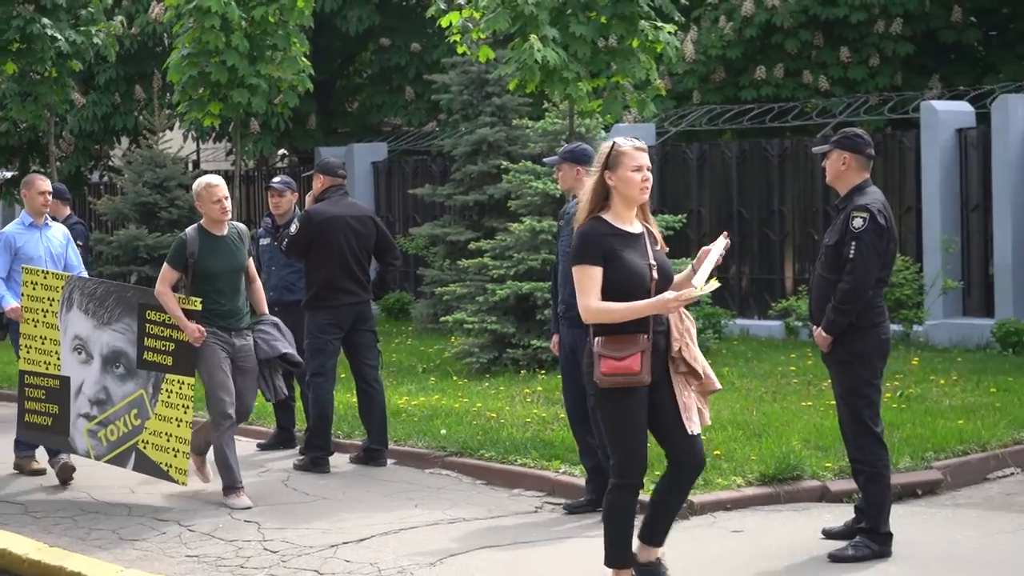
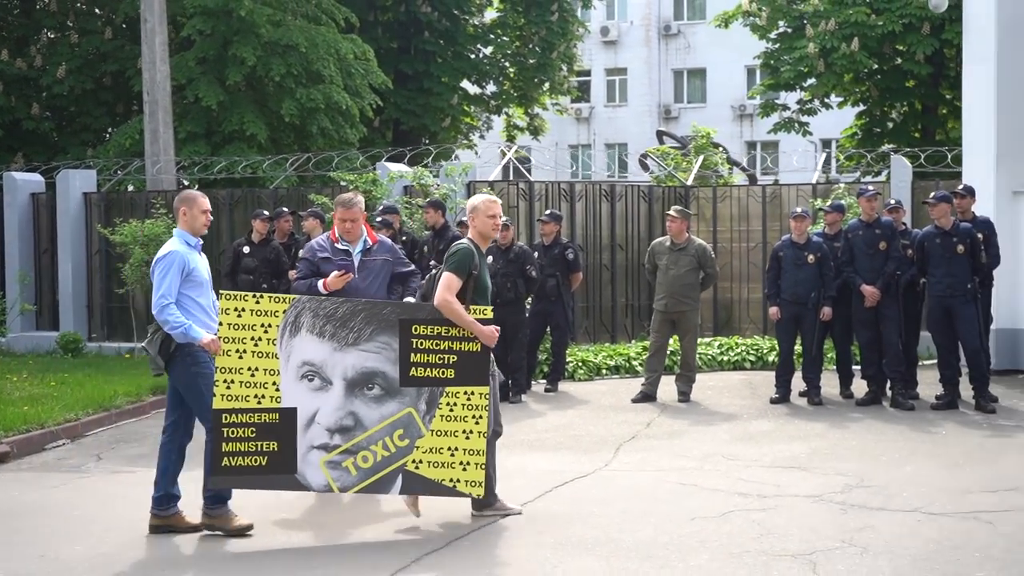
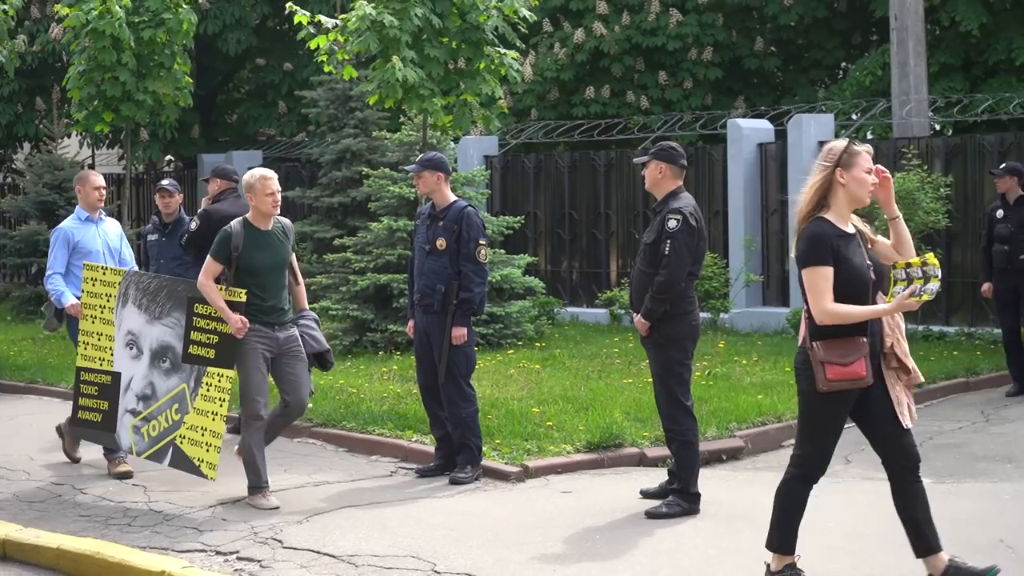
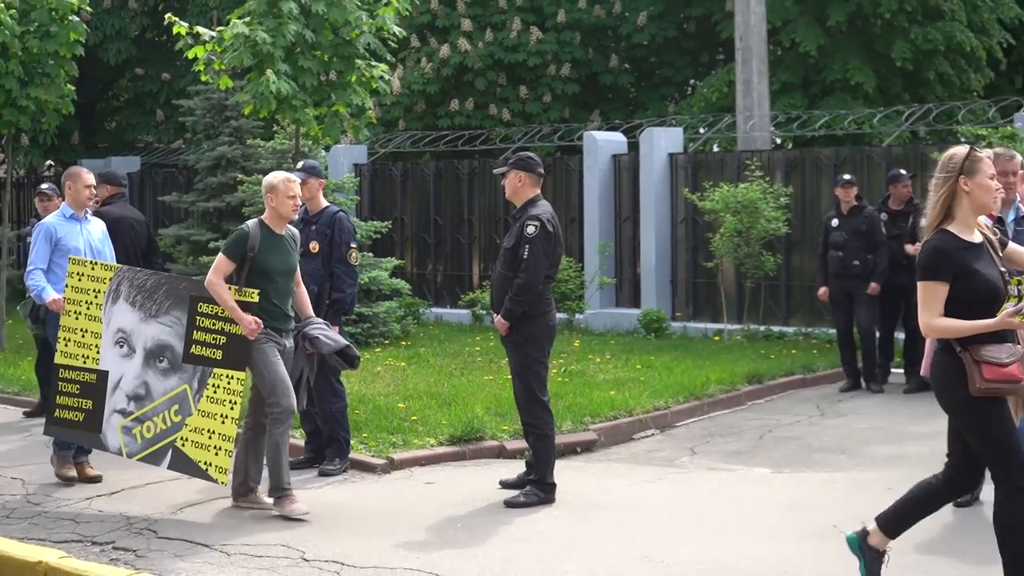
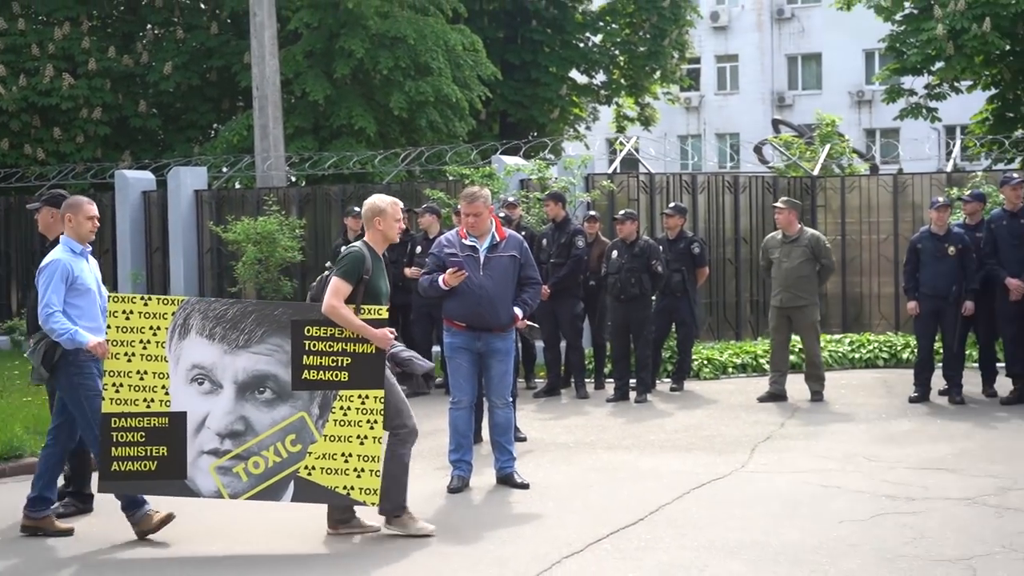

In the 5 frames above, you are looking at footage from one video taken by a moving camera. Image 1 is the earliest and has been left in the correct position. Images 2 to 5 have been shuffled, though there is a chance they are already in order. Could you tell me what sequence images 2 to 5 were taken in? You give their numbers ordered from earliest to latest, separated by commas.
3, 4, 5, 2
